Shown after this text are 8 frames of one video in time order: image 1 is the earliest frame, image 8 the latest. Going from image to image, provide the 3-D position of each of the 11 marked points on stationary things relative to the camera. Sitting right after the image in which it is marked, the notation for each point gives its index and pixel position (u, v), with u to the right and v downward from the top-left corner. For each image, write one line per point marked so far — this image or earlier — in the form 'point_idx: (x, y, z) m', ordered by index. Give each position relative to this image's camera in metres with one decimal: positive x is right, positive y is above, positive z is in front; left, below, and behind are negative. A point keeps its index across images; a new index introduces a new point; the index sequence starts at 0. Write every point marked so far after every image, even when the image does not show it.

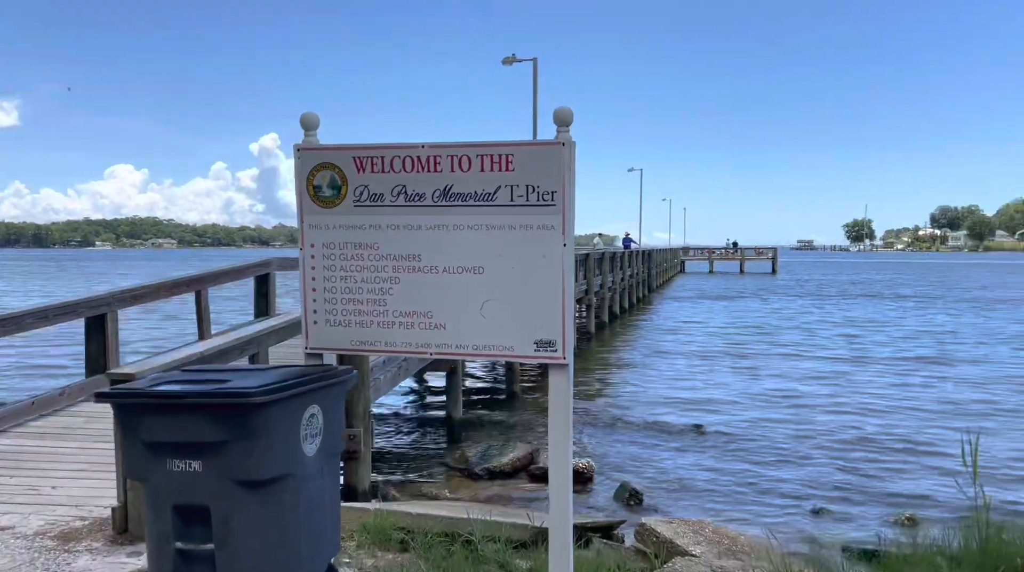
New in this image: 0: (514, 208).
0: (0.0, +0.3, +3.5) m
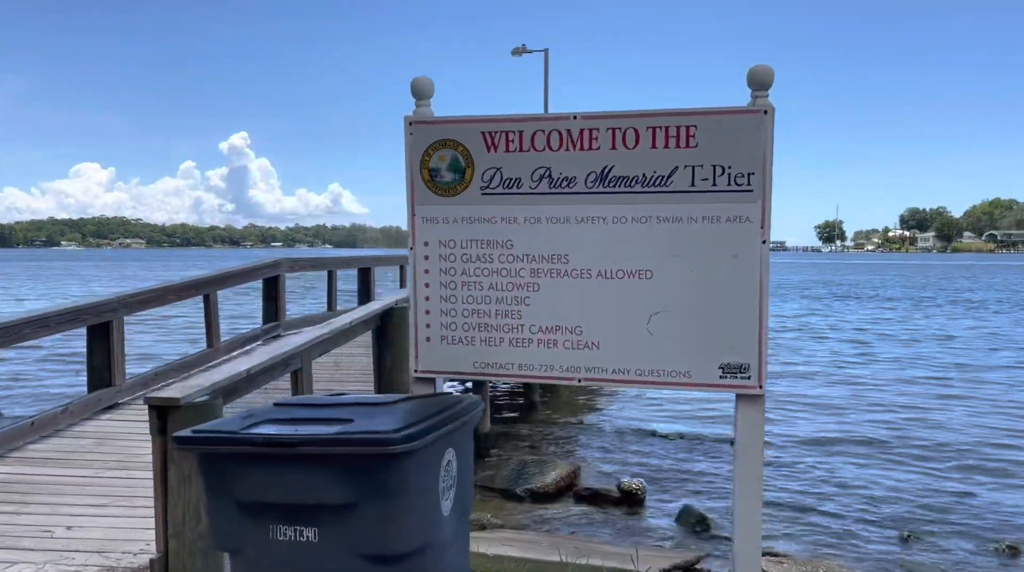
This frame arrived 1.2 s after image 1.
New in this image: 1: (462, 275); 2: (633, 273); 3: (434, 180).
0: (+0.5, +0.3, +2.8) m
1: (-0.2, 0.0, +3.0) m
2: (+0.4, 0.0, +2.8) m
3: (-0.2, +0.3, +3.0) m
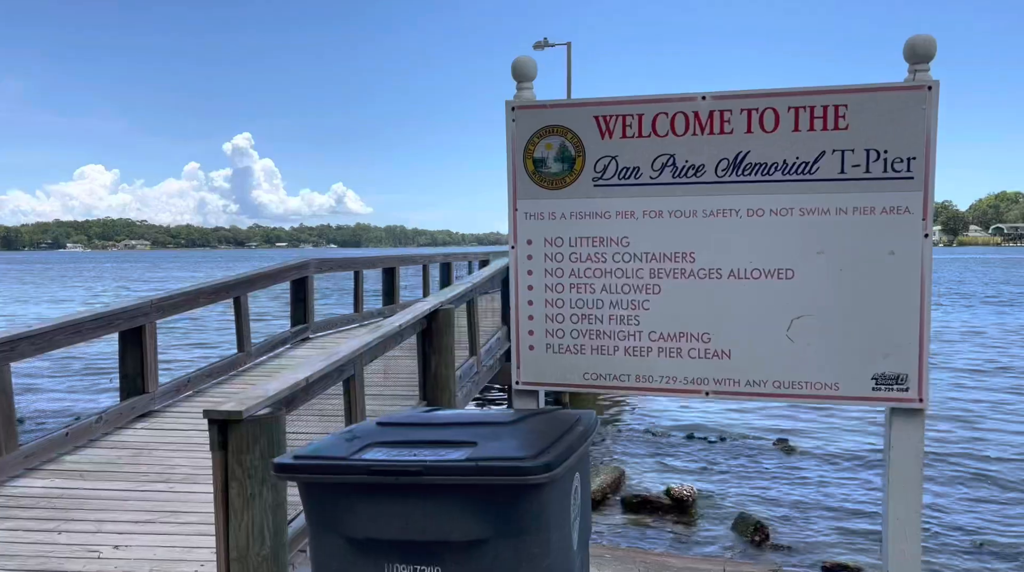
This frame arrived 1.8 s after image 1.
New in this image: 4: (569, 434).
0: (+0.9, +0.3, +2.5) m
1: (+0.2, 0.0, +2.7) m
2: (+0.7, 0.0, +2.5) m
3: (+0.1, +0.3, +2.7) m
4: (+0.1, -0.4, +2.3) m
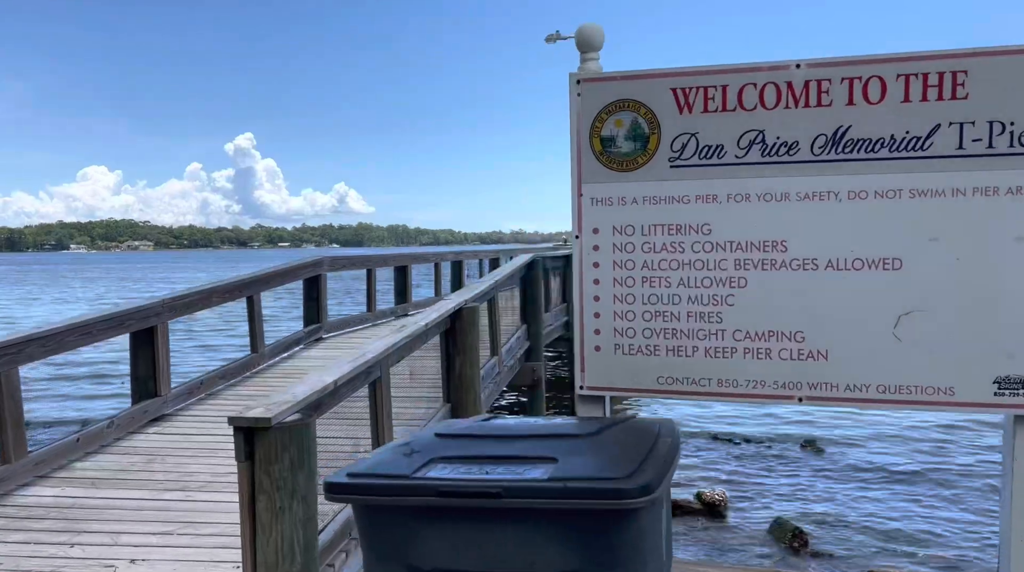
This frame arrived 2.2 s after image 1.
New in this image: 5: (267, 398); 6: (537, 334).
0: (+1.0, +0.3, +2.2) m
1: (+0.3, 0.0, +2.5) m
2: (+0.9, +0.1, +2.3) m
3: (+0.3, +0.3, +2.5) m
4: (+0.3, -0.3, +2.0) m
5: (-0.9, -0.4, +3.5) m
6: (+0.2, -0.5, +9.4) m
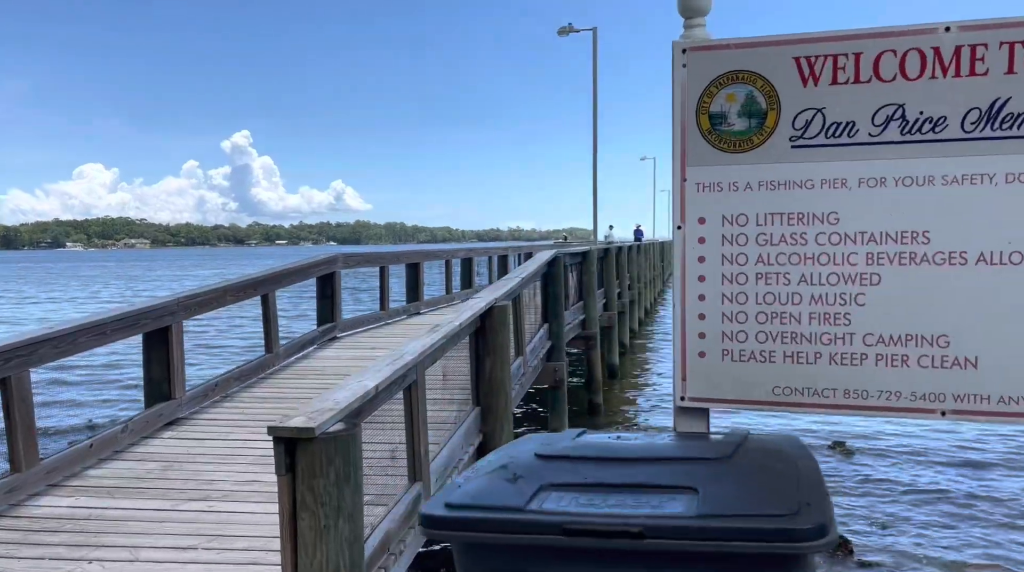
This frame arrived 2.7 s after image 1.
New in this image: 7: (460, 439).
0: (+1.3, +0.3, +1.9) m
1: (+0.6, 0.0, +2.2) m
2: (+1.1, +0.1, +2.0) m
3: (+0.5, +0.4, +2.2) m
4: (+0.5, -0.3, +1.7) m
5: (-0.7, -0.4, +3.2) m
6: (+0.4, -0.5, +9.1) m
7: (-0.3, -0.9, +5.6) m
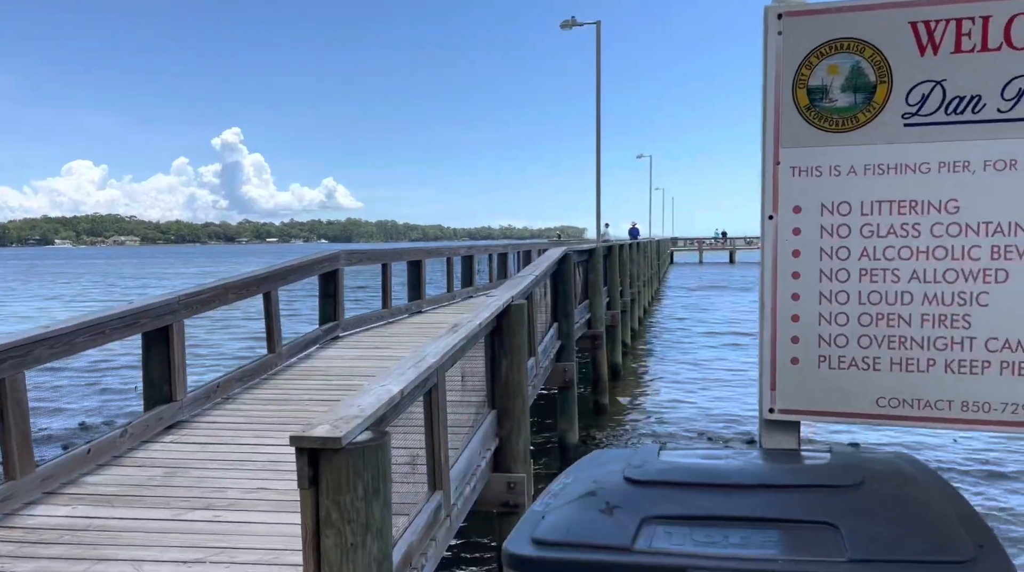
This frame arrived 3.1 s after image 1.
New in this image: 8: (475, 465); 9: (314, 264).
0: (+1.4, +0.3, +1.6) m
1: (+0.7, +0.1, +1.9) m
2: (+1.2, +0.1, +1.7) m
3: (+0.6, +0.4, +1.9) m
4: (+0.7, -0.3, +1.5) m
5: (-0.6, -0.4, +3.0) m
6: (+0.5, -0.4, +8.9) m
7: (-0.2, -0.9, +5.4) m
8: (-0.2, -1.0, +5.3) m
9: (-1.8, +0.2, +8.5) m
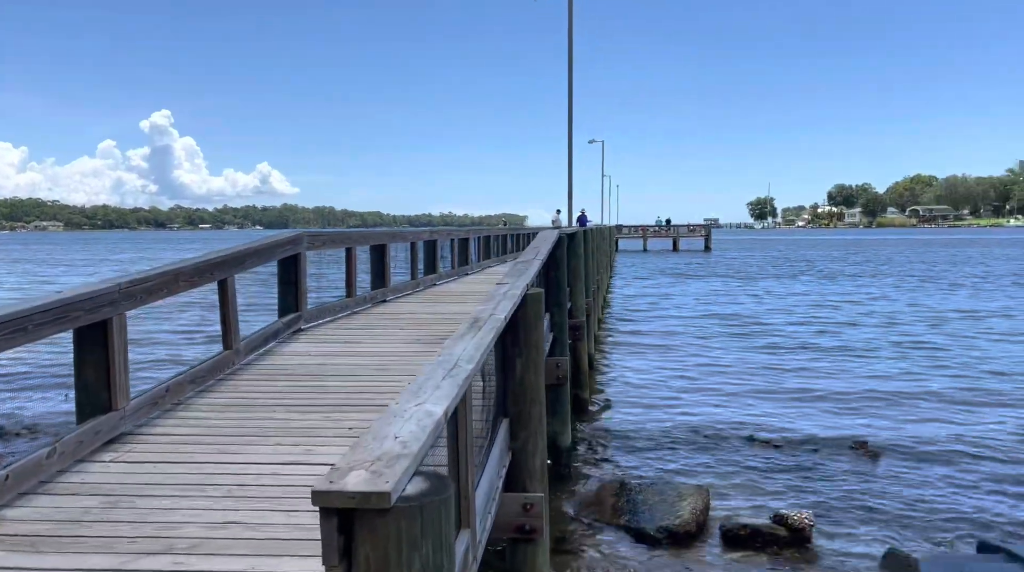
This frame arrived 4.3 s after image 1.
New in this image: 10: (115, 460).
0: (+1.8, +0.3, +0.8) m
1: (+1.0, +0.1, +1.0) m
2: (+1.6, +0.1, +0.9) m
3: (+0.9, +0.4, +1.0) m
4: (+1.0, -0.3, +0.6) m
5: (-0.3, -0.4, +2.0) m
6: (+0.4, -0.3, +8.0) m
7: (-0.1, -0.8, +4.4) m
8: (-0.1, -0.9, +4.4) m
9: (-1.9, +0.3, +7.4) m
10: (-2.0, -0.9, +4.7) m
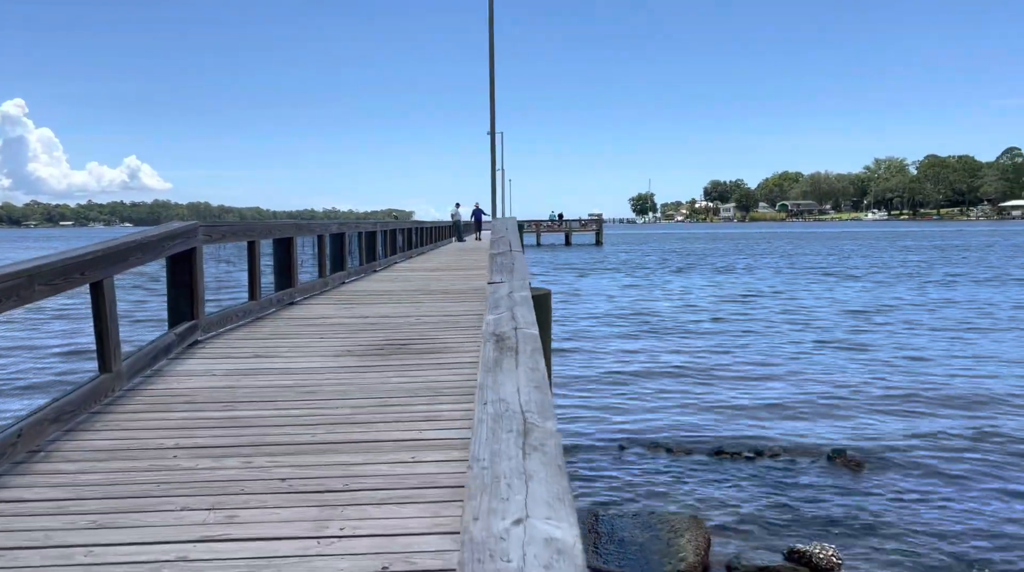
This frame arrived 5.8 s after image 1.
0: (+2.2, +0.3, -0.3) m
1: (+1.5, +0.1, -0.1) m
2: (+2.0, +0.1, -0.2) m
3: (+1.4, +0.4, -0.2) m
4: (+1.6, -0.3, -0.5) m
5: (+0.1, -0.4, +0.7) m
6: (0.0, -0.3, +6.7) m
7: (0.0, -0.8, +3.1) m
8: (0.0, -0.9, +3.1) m
9: (-2.2, +0.3, +5.9) m
10: (-1.9, -0.9, +3.2) m
